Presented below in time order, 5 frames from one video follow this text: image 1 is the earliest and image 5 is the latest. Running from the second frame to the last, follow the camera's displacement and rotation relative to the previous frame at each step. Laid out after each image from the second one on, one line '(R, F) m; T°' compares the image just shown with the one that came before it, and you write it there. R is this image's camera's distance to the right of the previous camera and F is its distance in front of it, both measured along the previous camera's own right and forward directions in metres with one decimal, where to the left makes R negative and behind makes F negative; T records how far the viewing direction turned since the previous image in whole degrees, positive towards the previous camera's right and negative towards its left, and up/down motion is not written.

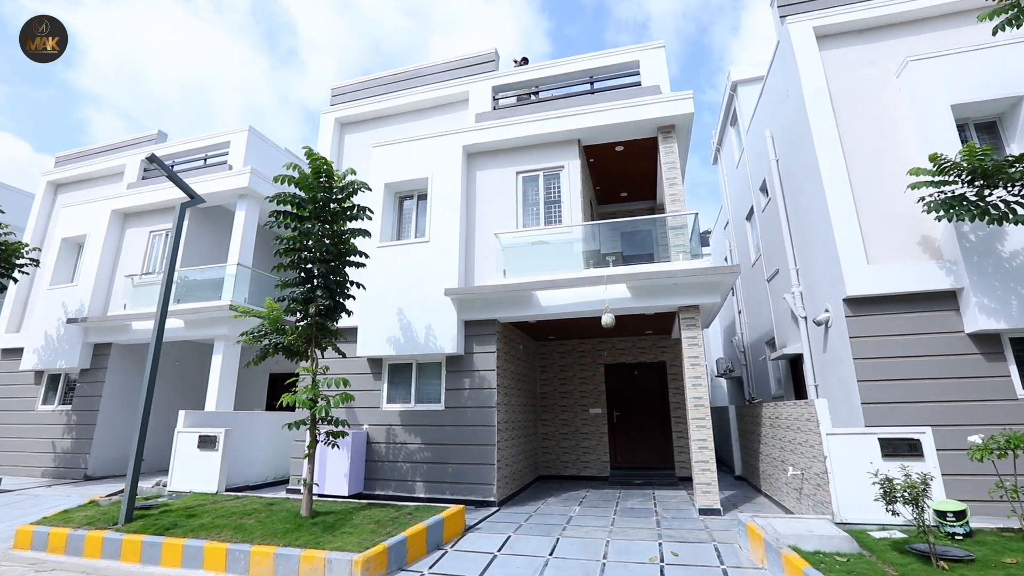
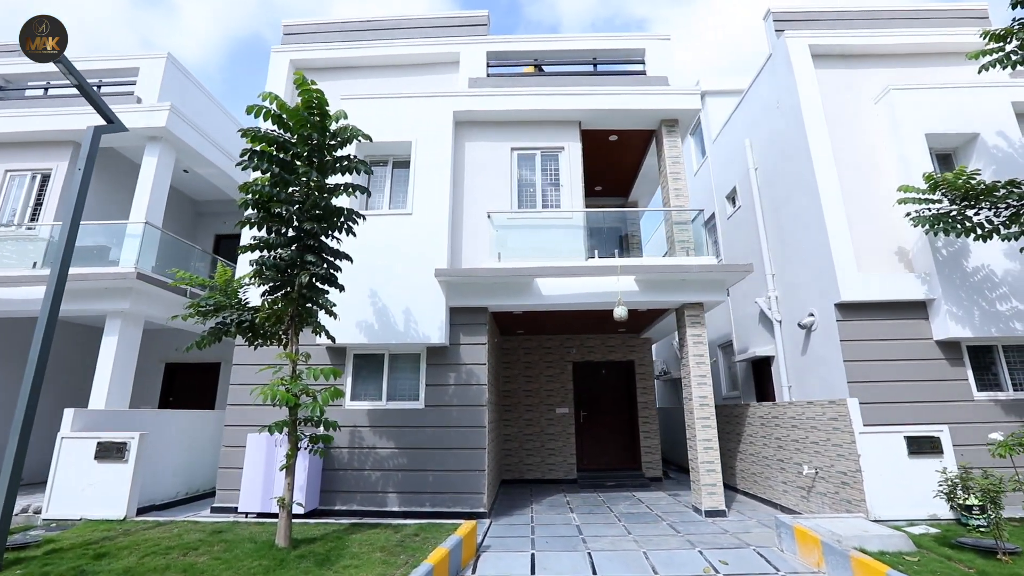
(-1.5, +0.9) m; +13°
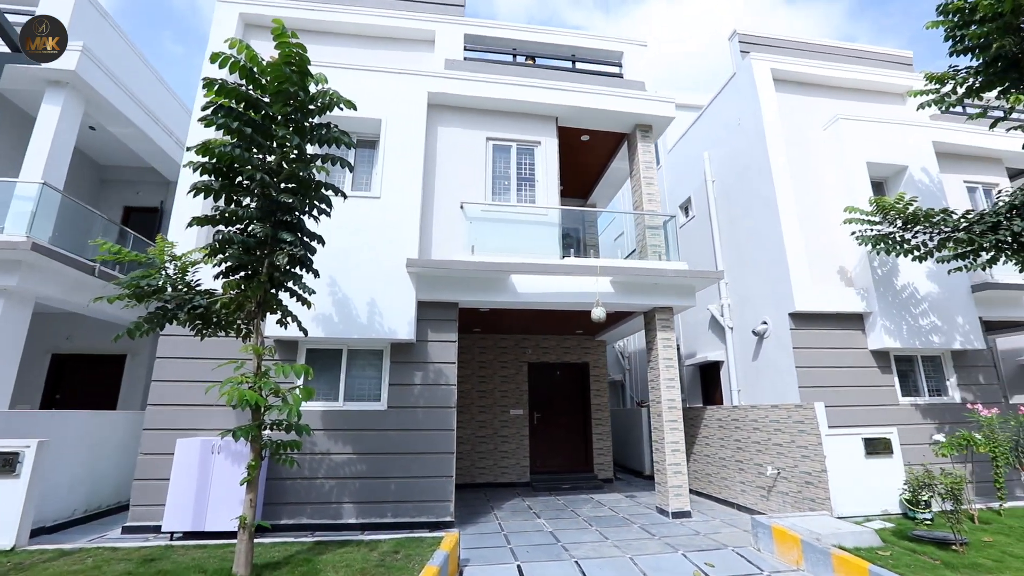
(-0.7, +0.4) m; +10°
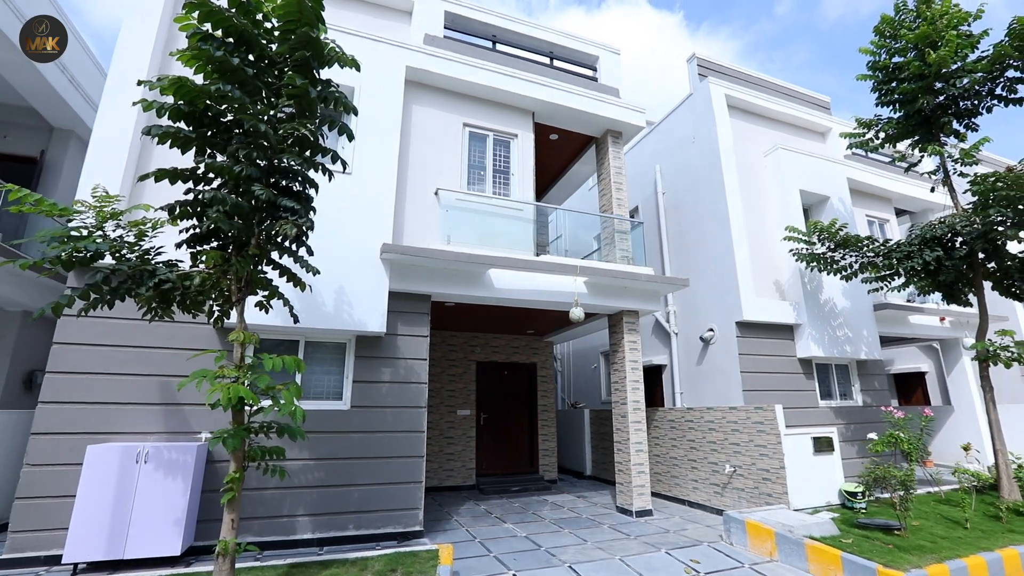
(-1.0, +0.4) m; +12°
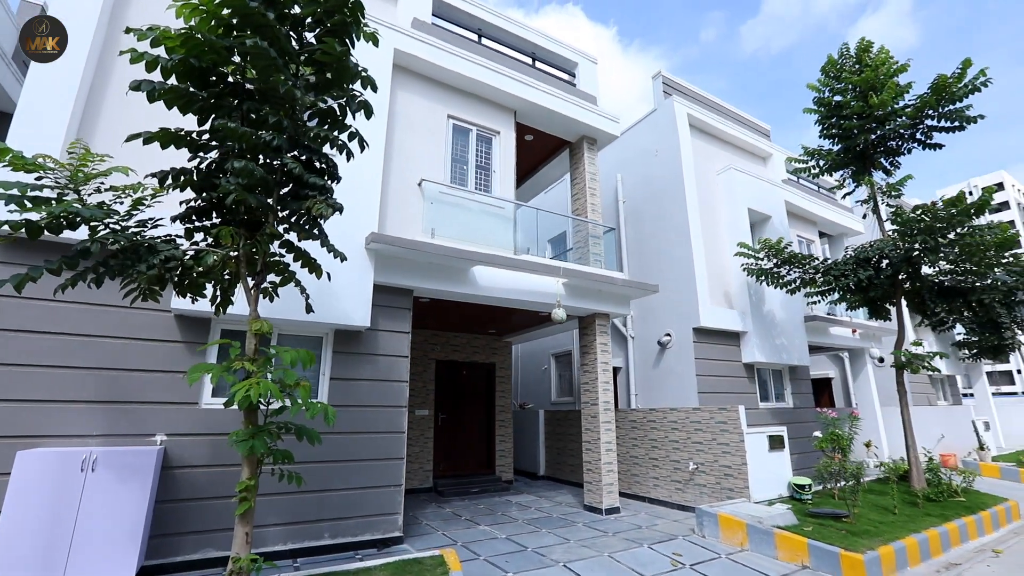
(-0.8, +0.1) m; +9°
